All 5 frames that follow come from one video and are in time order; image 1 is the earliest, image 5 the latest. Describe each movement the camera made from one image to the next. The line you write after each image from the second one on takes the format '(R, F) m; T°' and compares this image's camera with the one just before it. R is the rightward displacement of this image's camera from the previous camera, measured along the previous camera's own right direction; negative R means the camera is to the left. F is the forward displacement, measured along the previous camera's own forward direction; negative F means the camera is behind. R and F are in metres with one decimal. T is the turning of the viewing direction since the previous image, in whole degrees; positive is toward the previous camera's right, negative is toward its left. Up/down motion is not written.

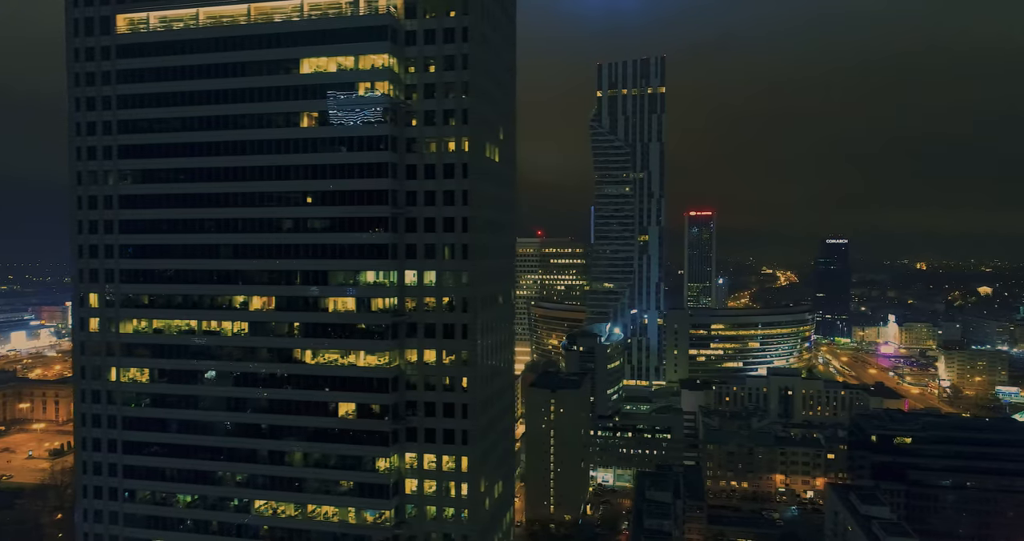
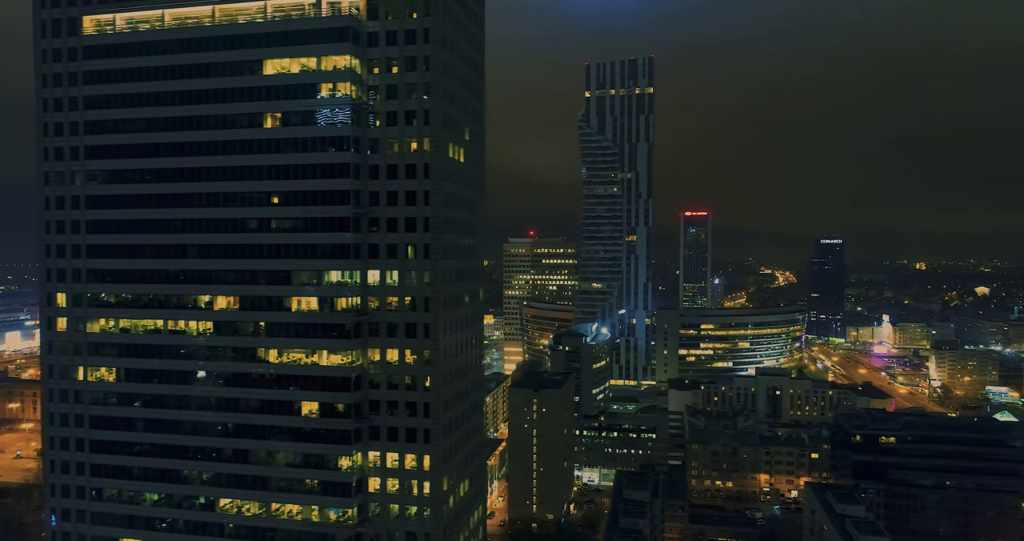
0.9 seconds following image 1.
(+4.1, -0.4) m; 0°
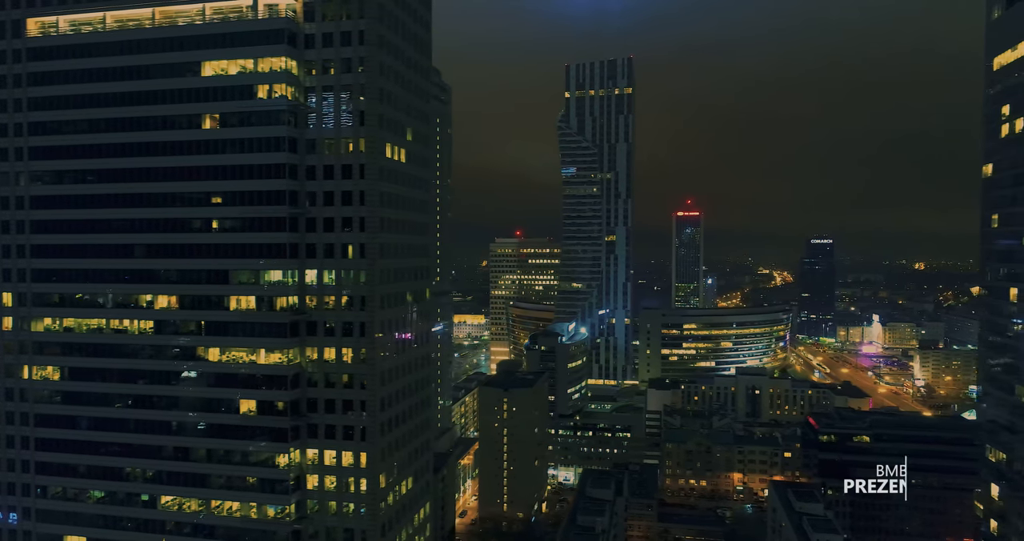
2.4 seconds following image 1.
(+6.9, -0.7) m; 0°
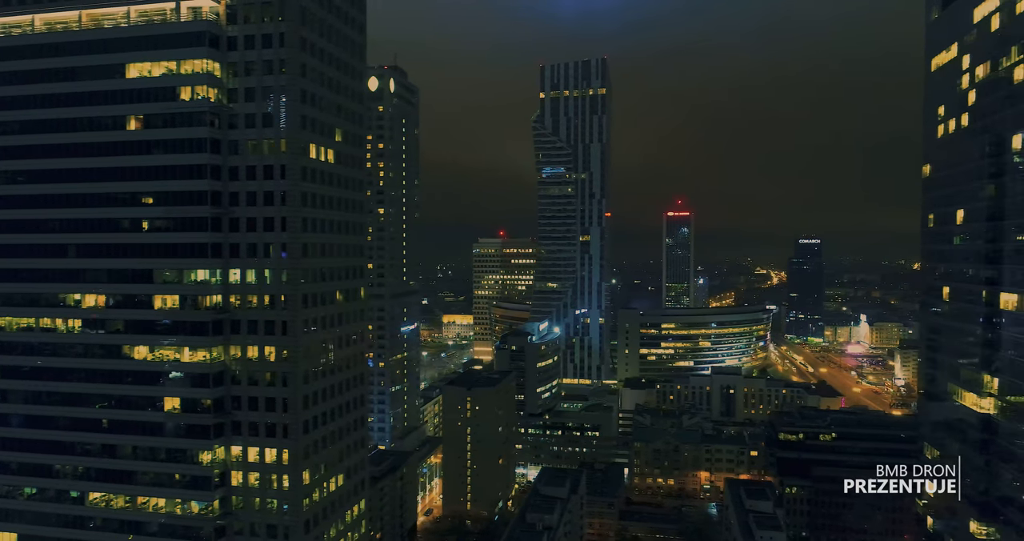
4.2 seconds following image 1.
(+8.6, -0.8) m; 0°
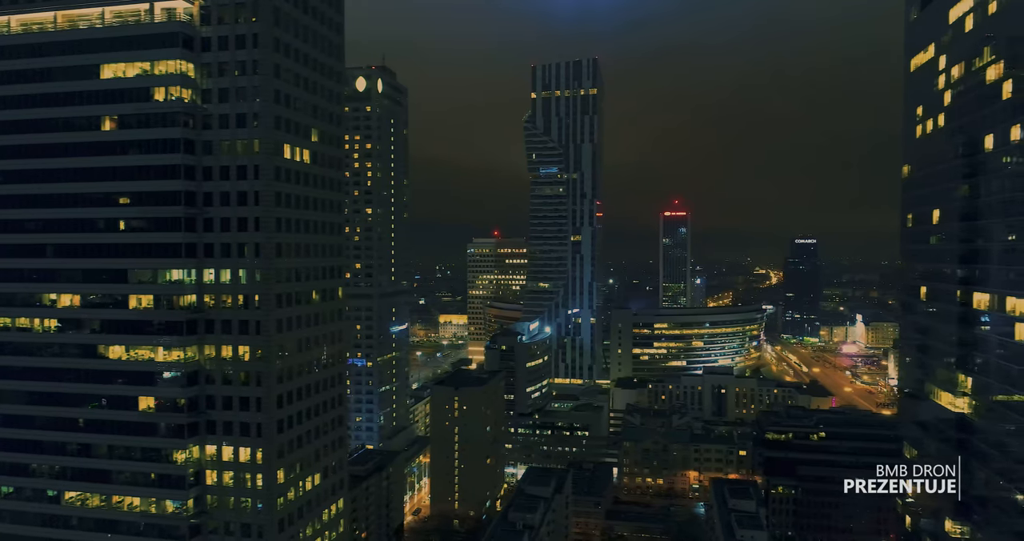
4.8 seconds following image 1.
(+3.0, -0.3) m; 0°
